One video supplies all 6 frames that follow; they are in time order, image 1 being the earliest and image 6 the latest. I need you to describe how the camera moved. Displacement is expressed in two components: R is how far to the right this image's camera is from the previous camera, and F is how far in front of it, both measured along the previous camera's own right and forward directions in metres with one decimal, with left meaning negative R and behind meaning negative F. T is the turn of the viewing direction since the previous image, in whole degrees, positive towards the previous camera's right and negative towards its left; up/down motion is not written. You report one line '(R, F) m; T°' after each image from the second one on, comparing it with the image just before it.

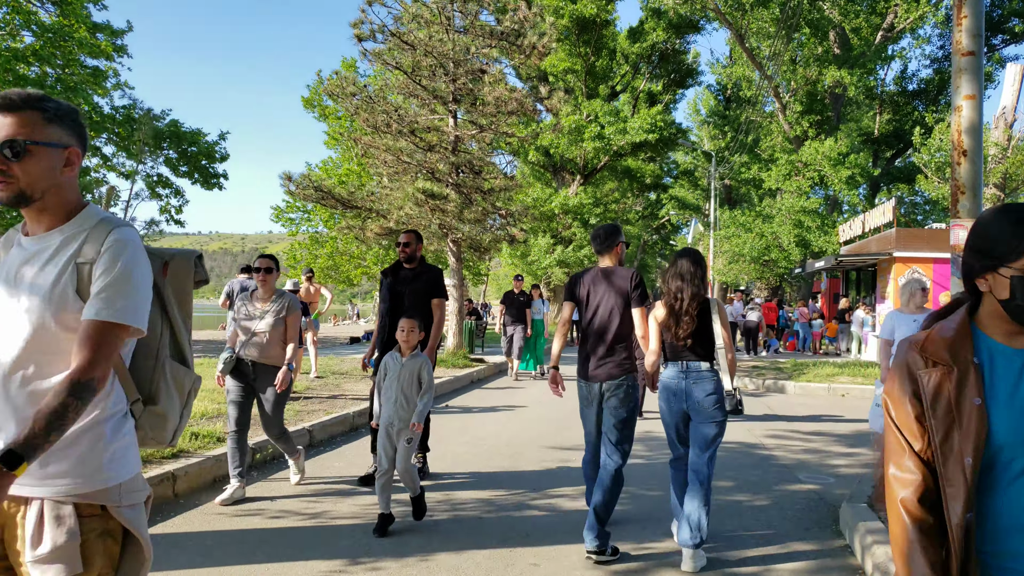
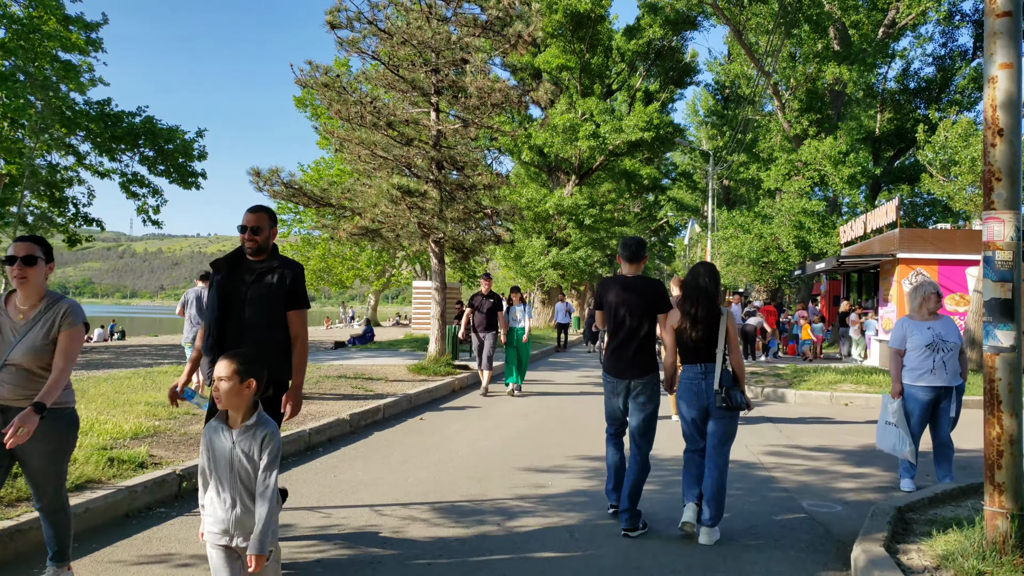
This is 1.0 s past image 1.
(+0.3, +0.8) m; 0°
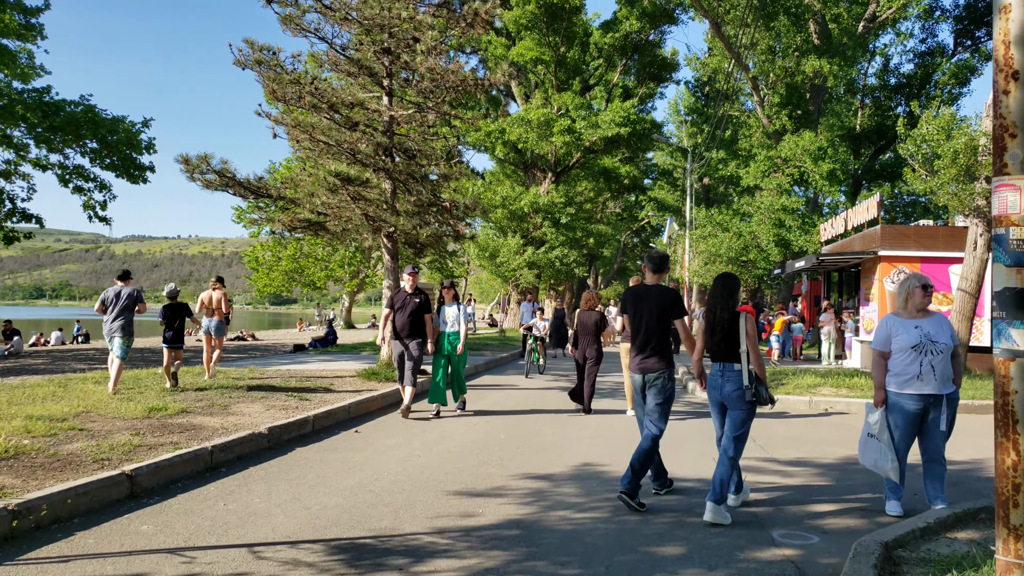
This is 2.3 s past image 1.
(+0.5, +1.0) m; +1°
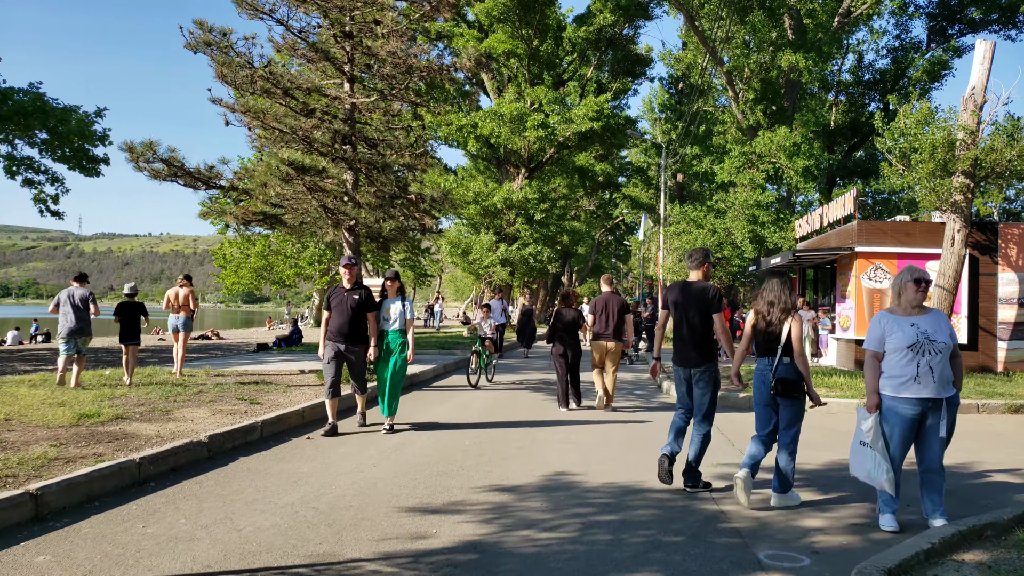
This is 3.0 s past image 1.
(+0.1, +0.6) m; +2°
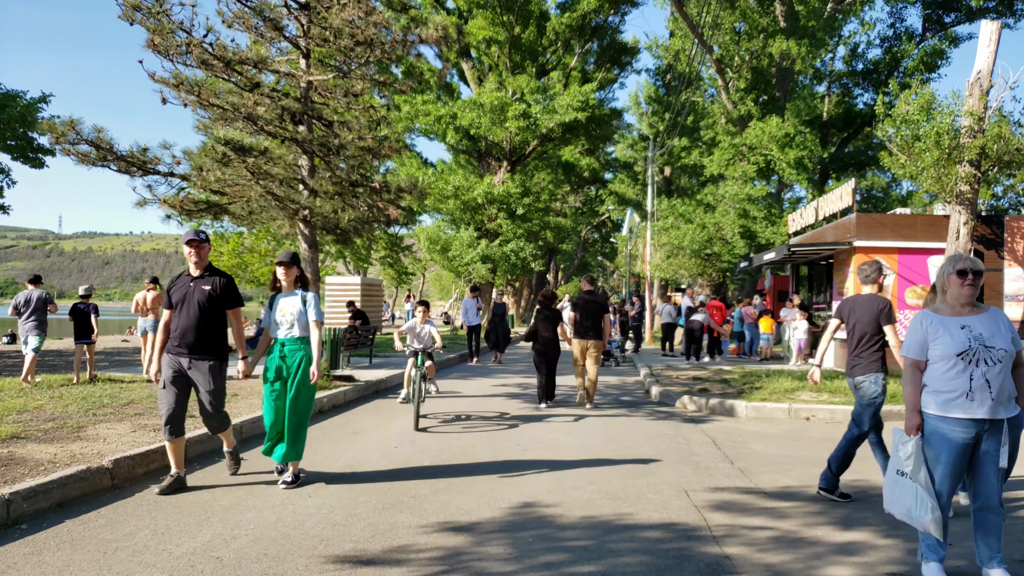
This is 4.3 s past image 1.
(+0.2, +1.1) m; +1°
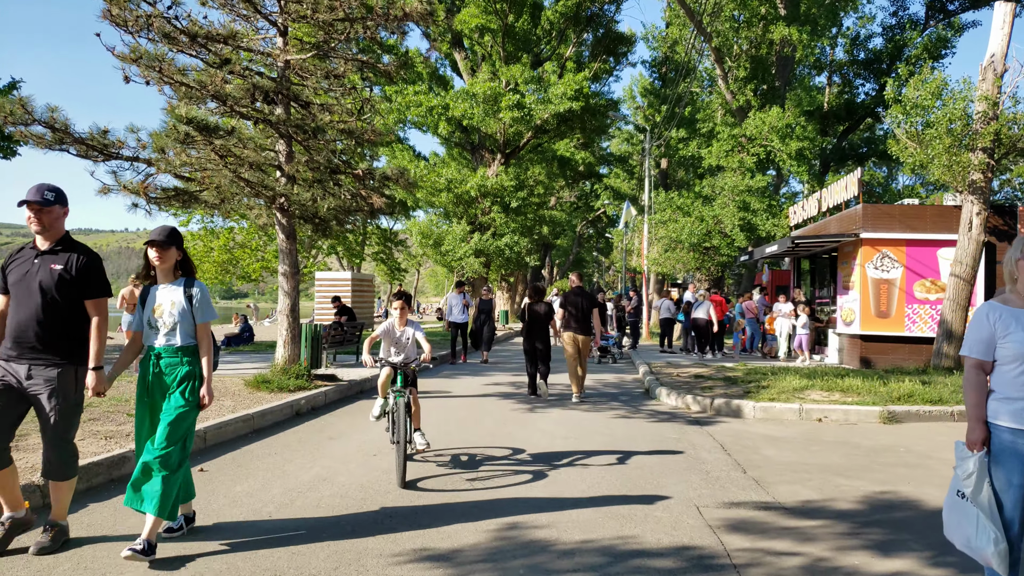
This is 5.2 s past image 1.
(0.0, +0.7) m; 0°
